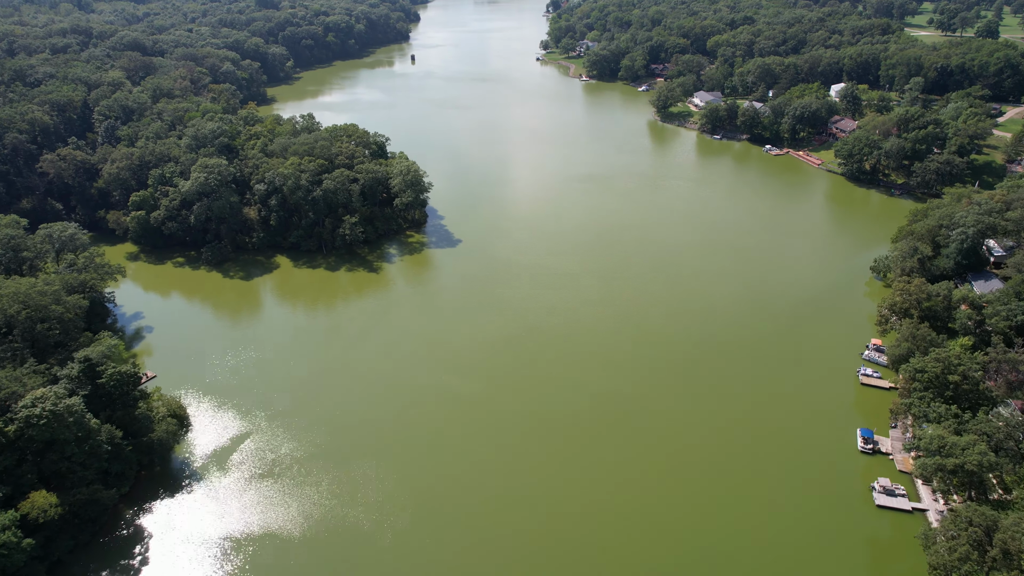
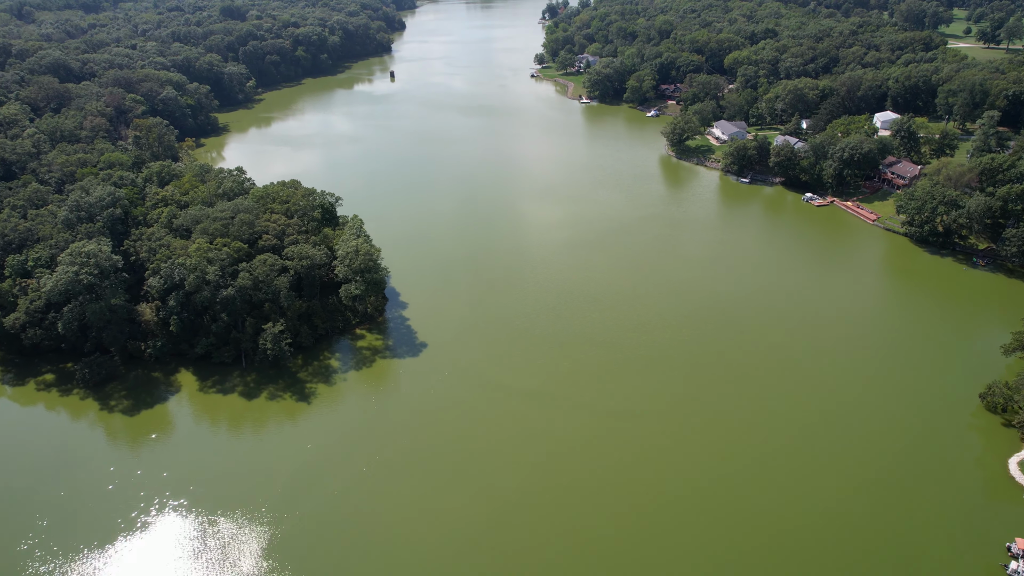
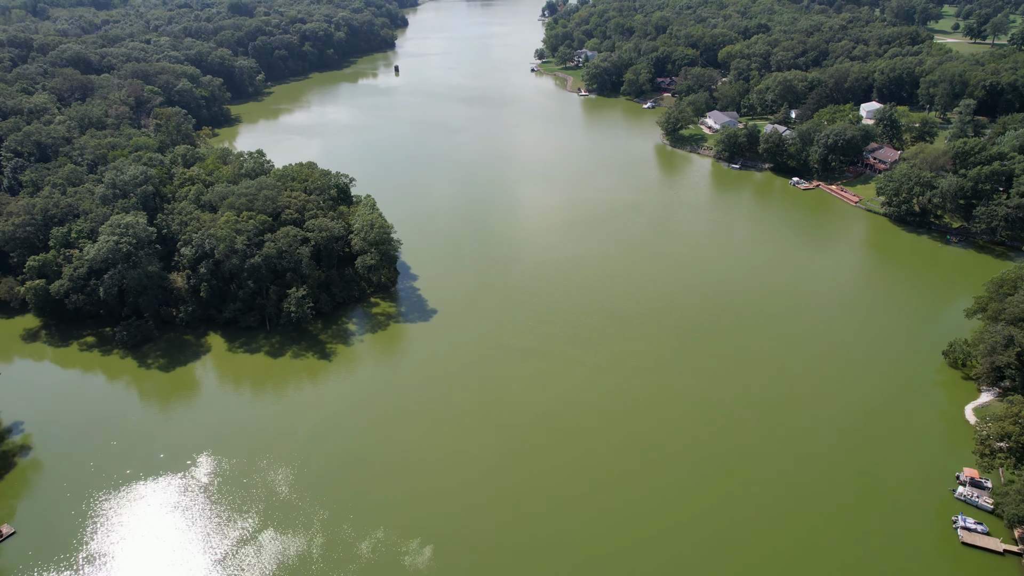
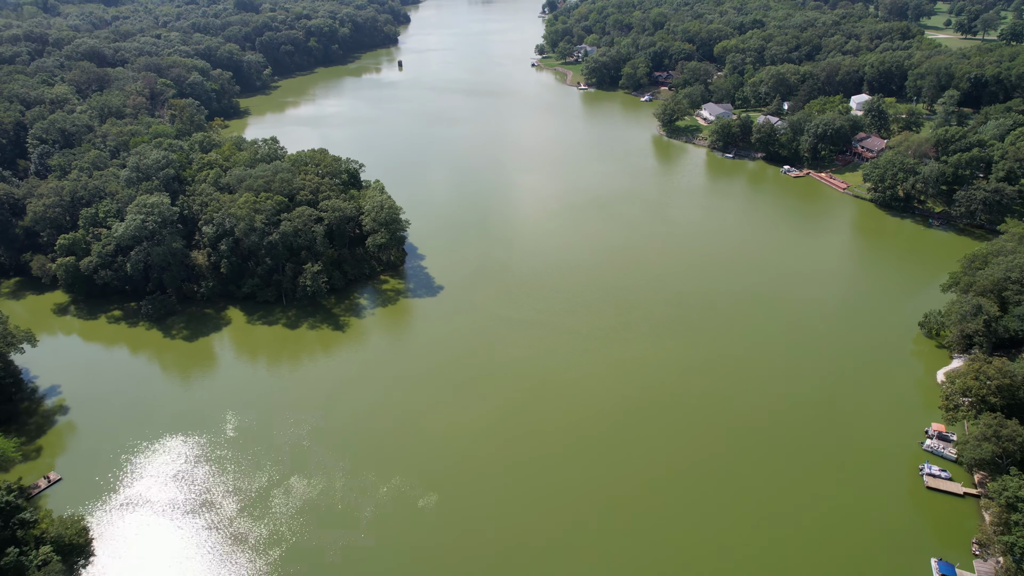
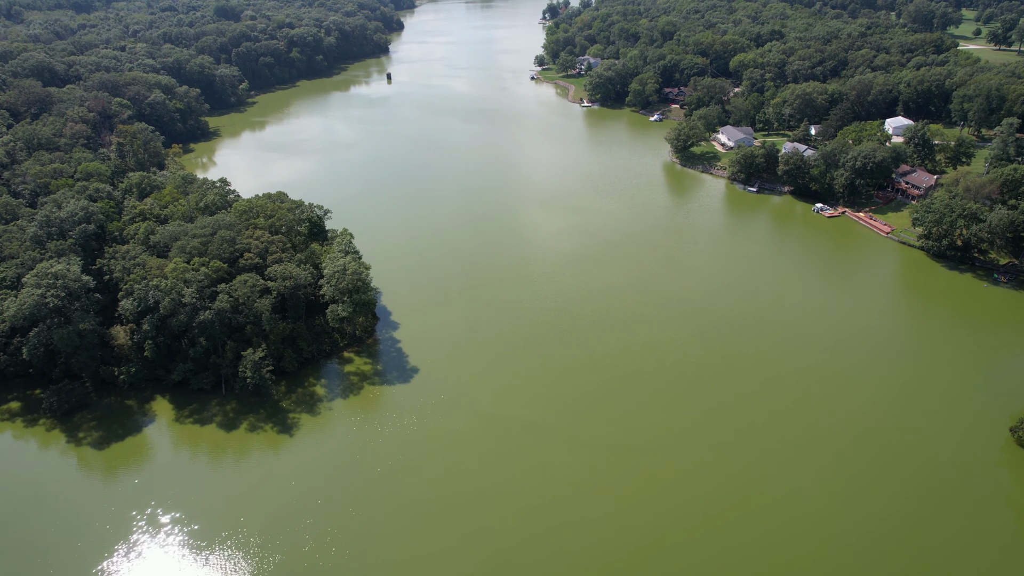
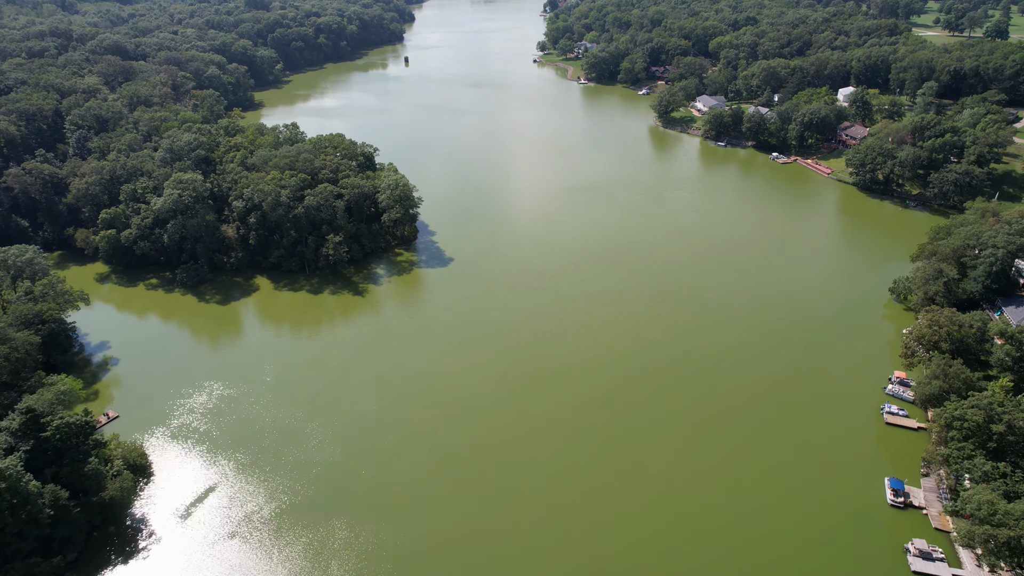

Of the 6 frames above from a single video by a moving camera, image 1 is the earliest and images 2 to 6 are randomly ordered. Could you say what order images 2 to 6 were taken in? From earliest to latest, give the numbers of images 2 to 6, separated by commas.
6, 4, 3, 2, 5
